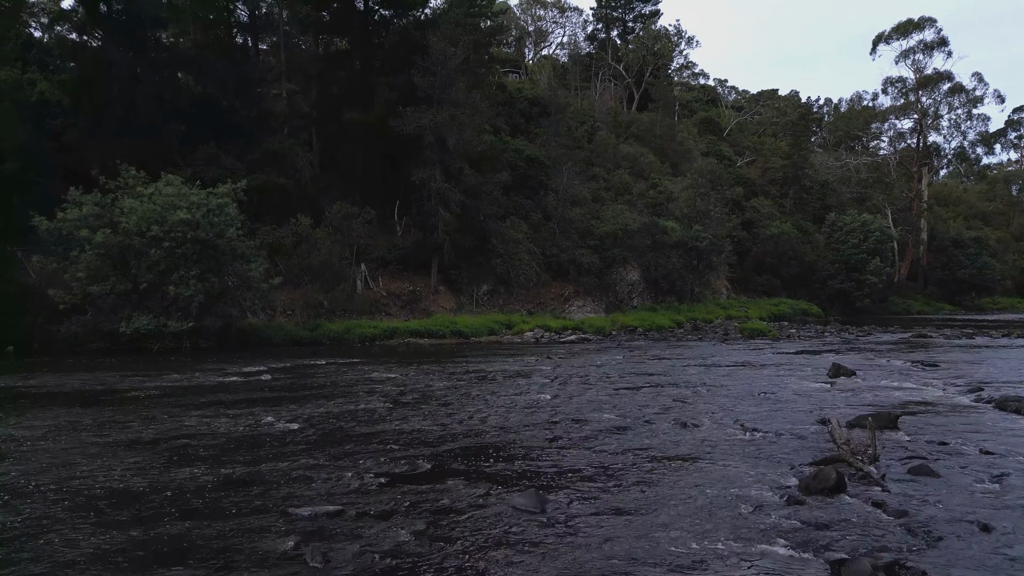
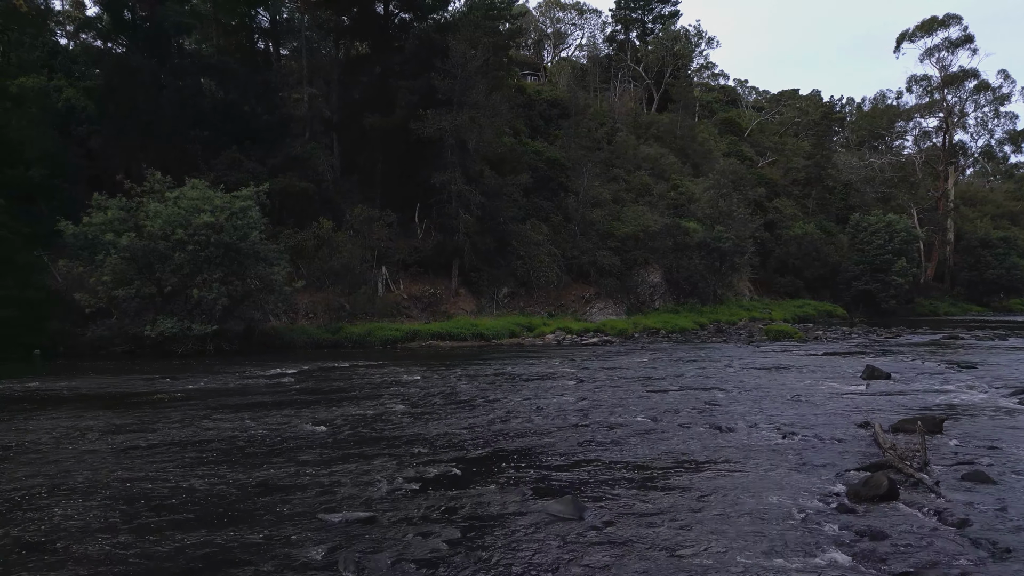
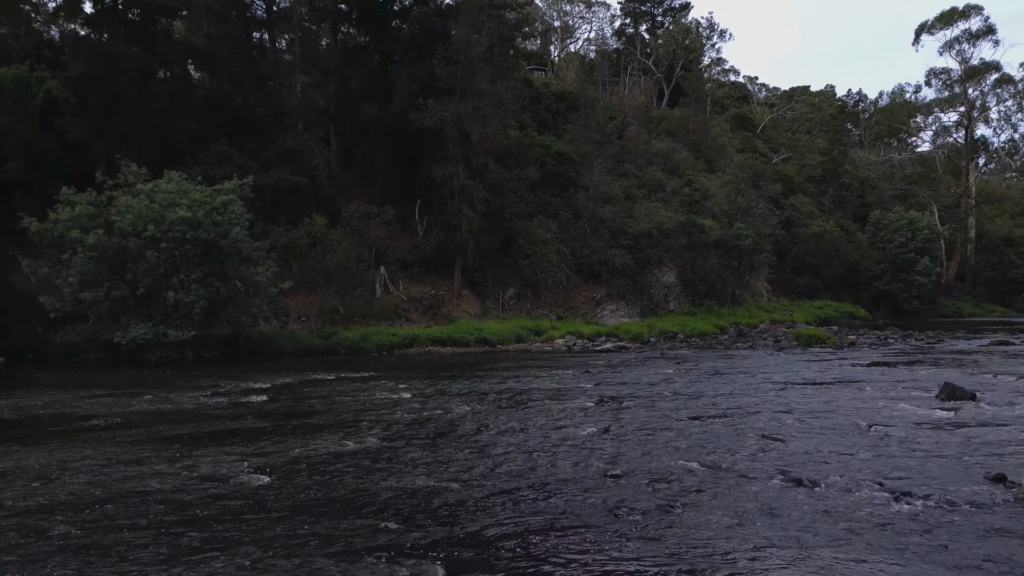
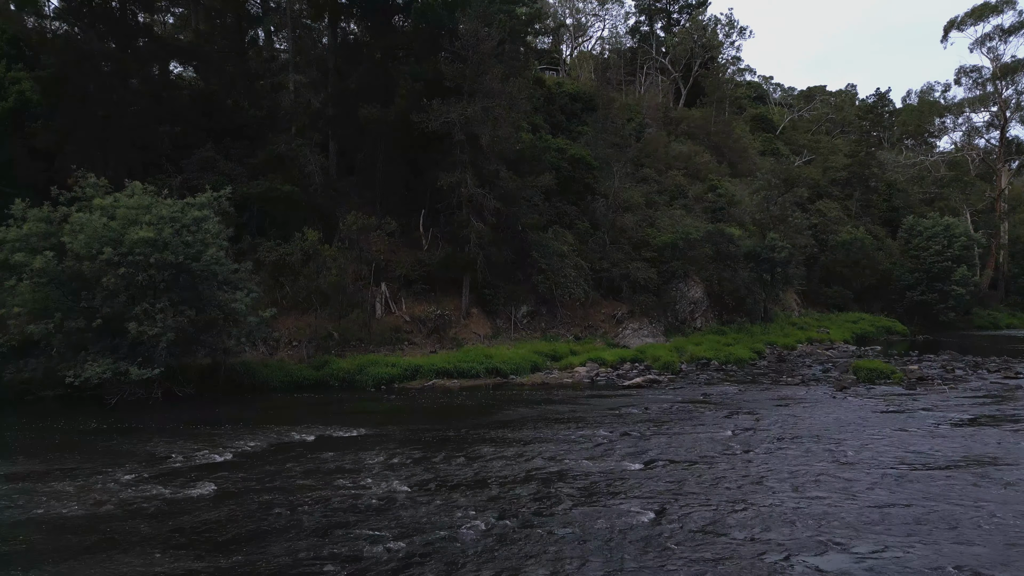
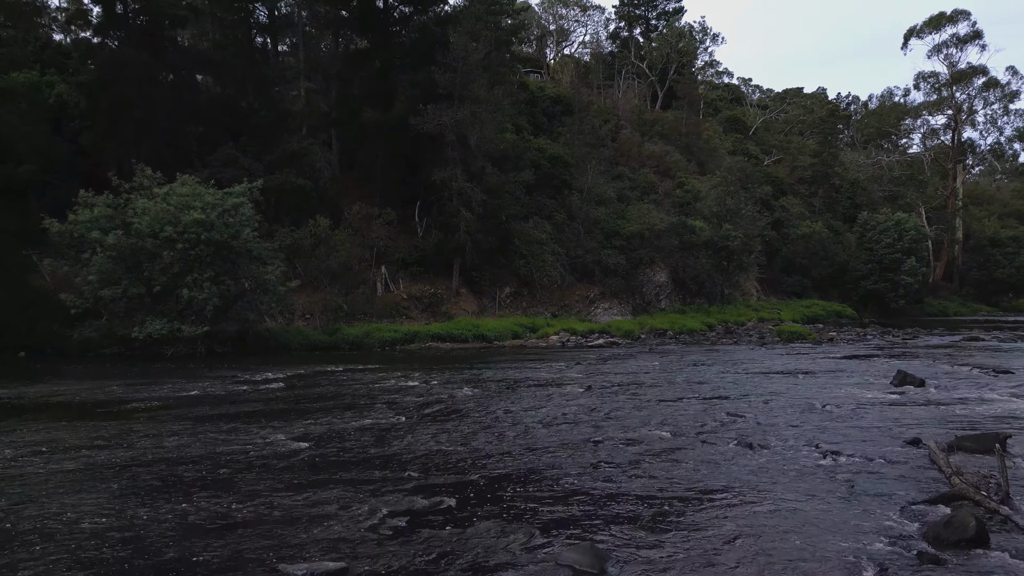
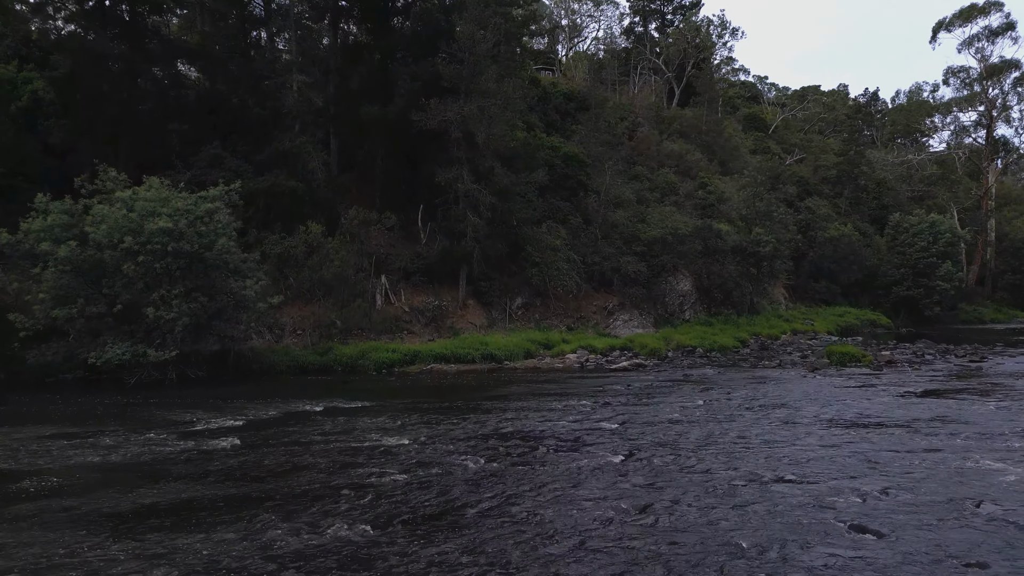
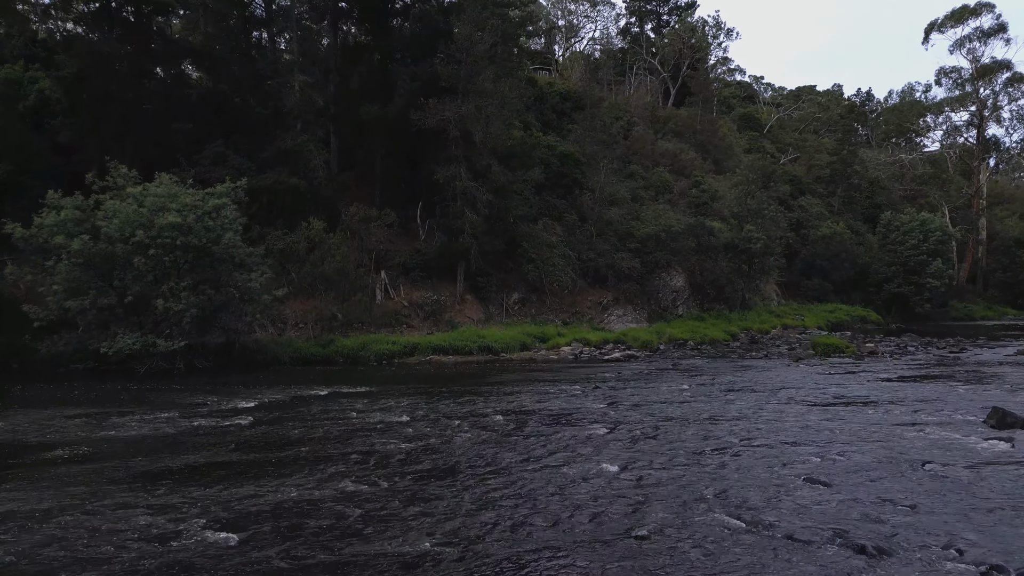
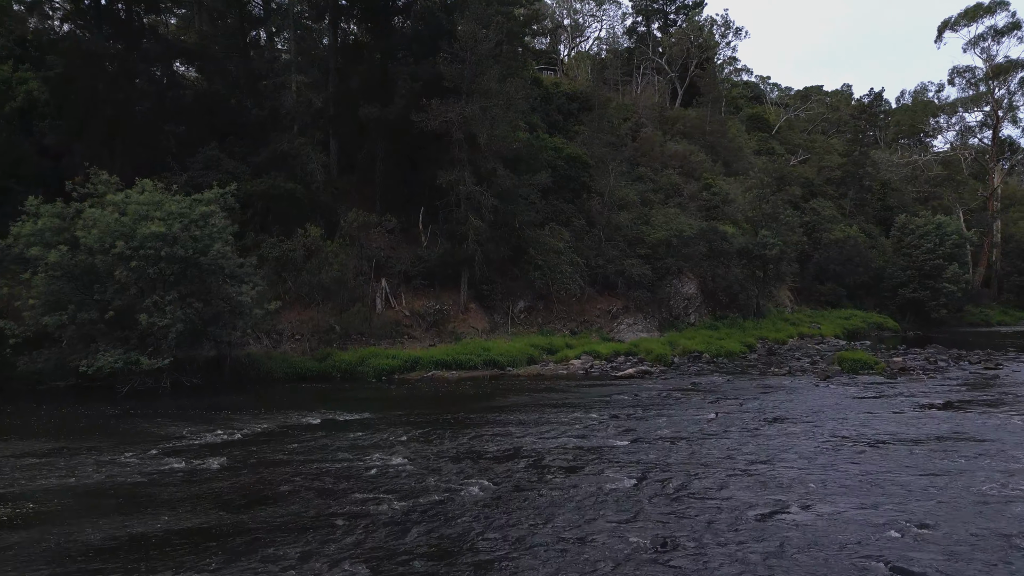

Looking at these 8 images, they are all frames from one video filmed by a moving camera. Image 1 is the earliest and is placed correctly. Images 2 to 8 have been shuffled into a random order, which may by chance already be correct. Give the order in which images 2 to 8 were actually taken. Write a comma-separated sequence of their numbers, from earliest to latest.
2, 5, 3, 7, 6, 8, 4
